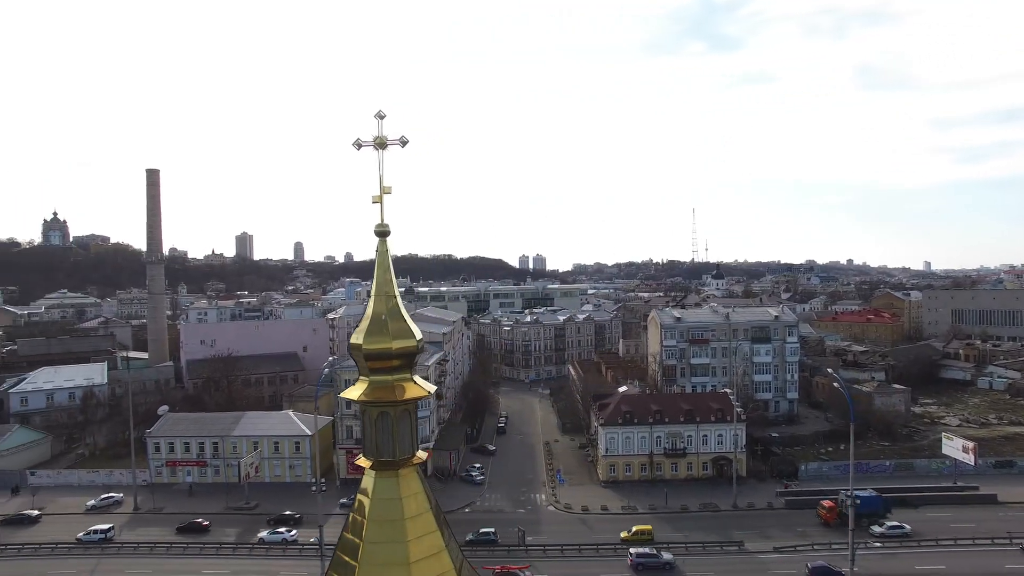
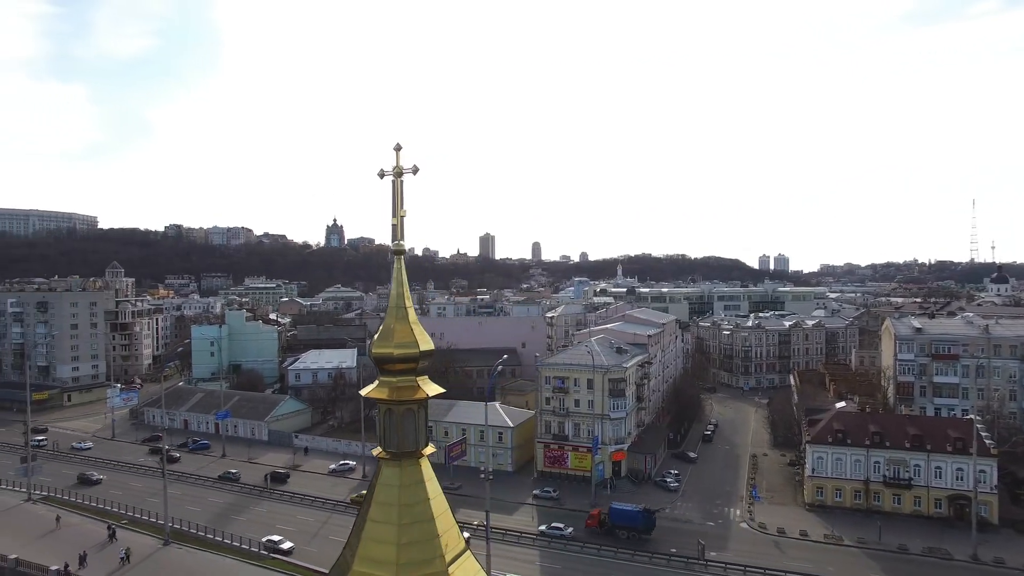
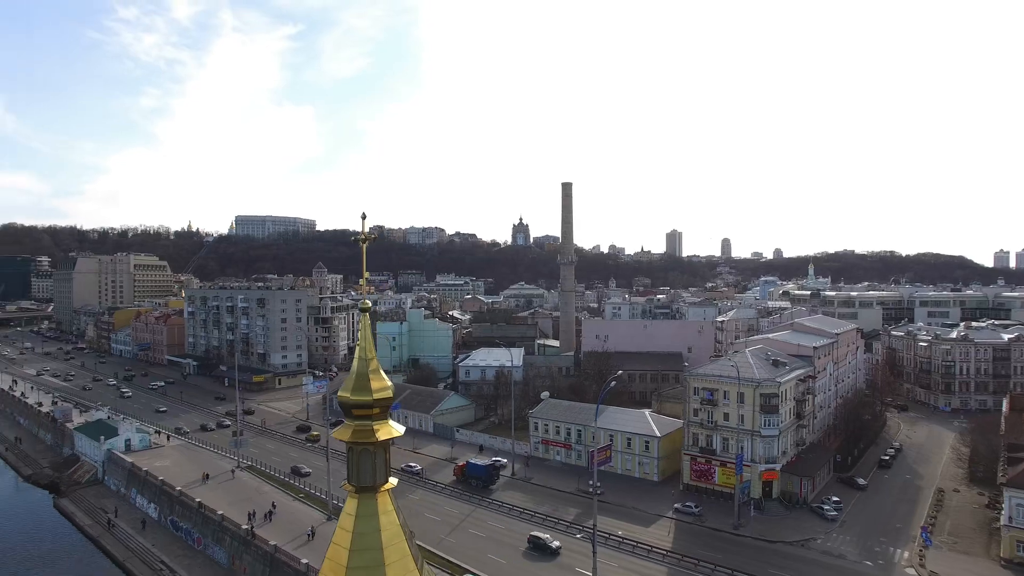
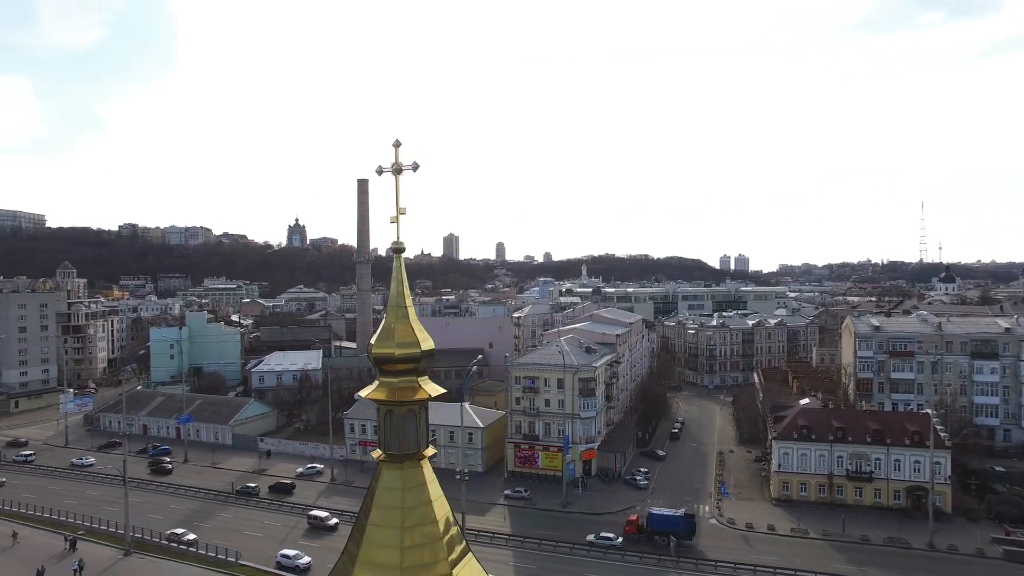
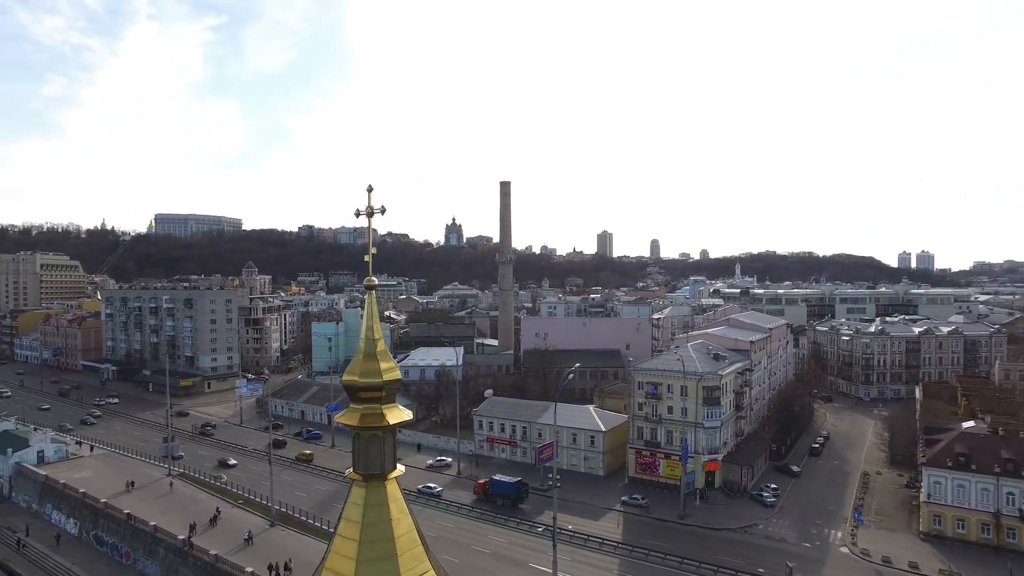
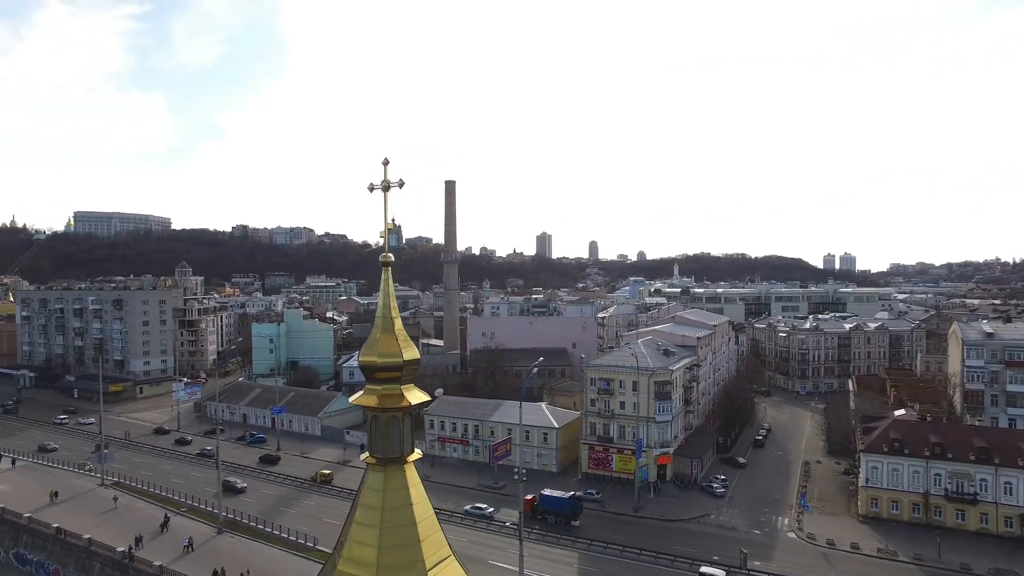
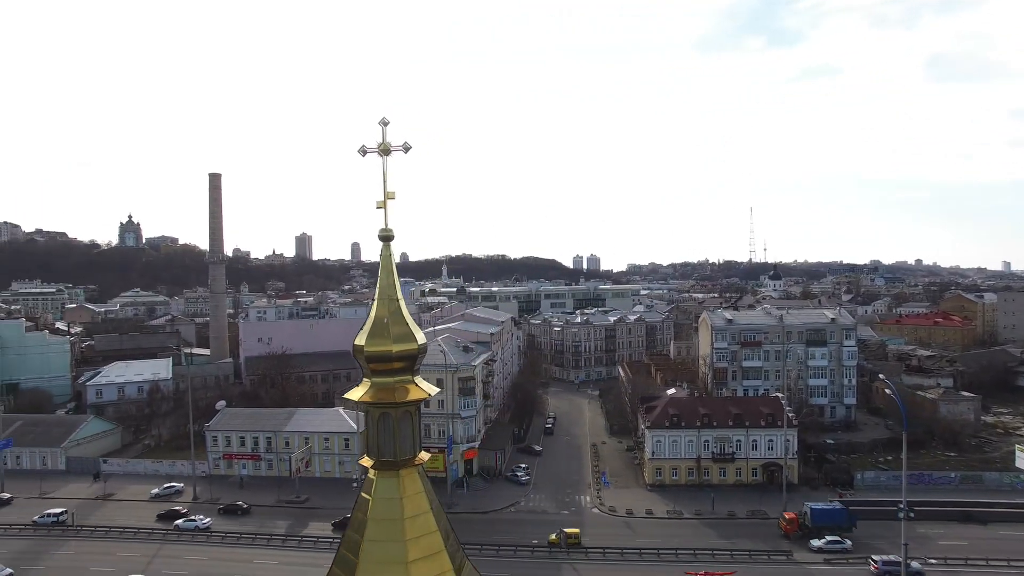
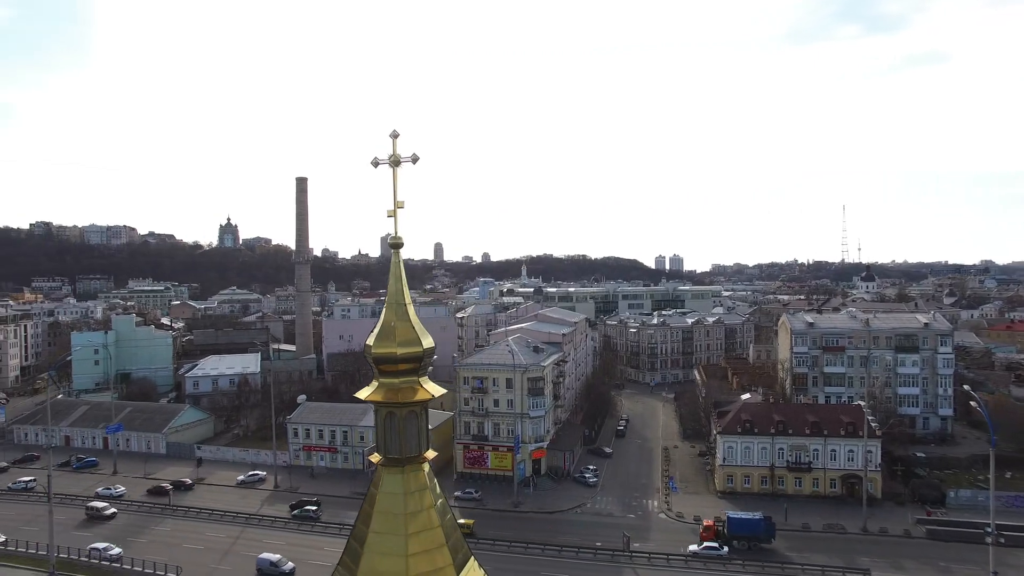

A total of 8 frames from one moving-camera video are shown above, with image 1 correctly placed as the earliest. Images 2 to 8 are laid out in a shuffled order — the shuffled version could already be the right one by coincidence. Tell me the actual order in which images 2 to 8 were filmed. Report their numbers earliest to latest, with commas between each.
7, 8, 4, 2, 6, 5, 3
